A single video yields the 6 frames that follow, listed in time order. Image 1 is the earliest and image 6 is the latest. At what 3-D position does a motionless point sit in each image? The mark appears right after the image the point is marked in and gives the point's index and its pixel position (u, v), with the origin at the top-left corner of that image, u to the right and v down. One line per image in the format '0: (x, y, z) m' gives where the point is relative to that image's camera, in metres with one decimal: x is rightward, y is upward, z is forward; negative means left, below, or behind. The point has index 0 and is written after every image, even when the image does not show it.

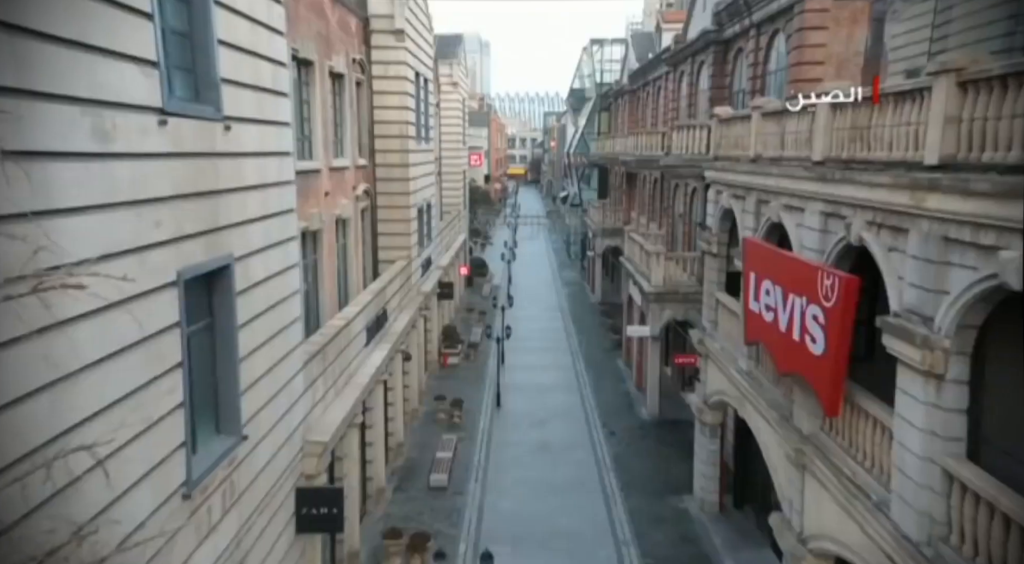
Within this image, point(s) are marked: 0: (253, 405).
0: (-2.9, -1.4, +9.0) m
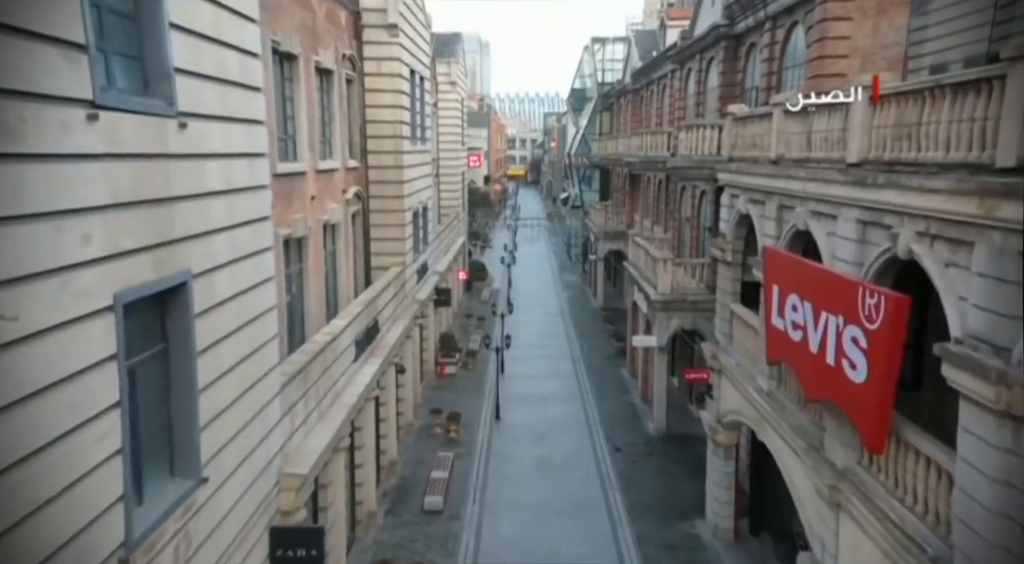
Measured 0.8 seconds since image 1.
0: (-2.9, -1.6, +7.9) m
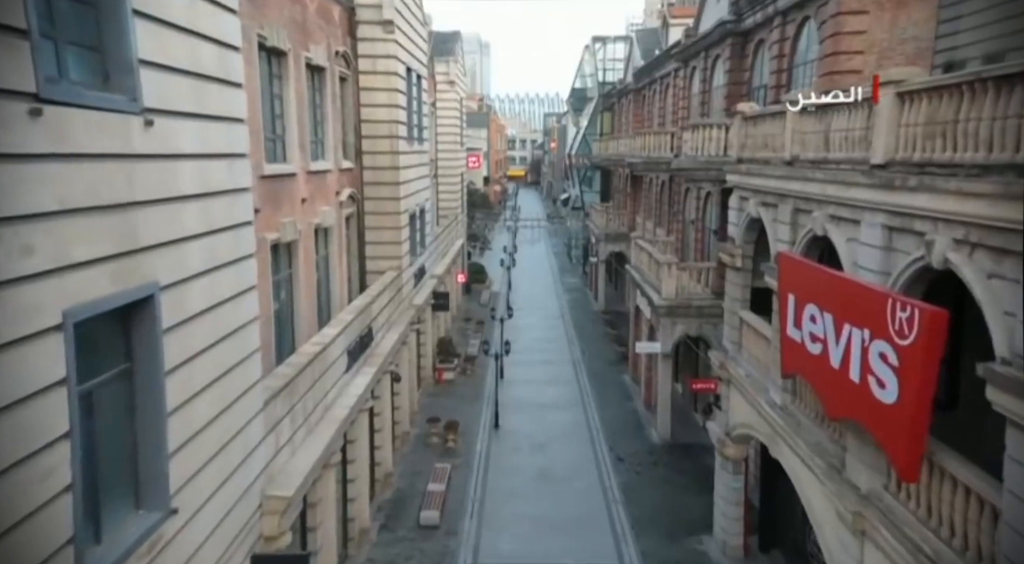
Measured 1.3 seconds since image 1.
0: (-2.9, -1.7, +7.3) m
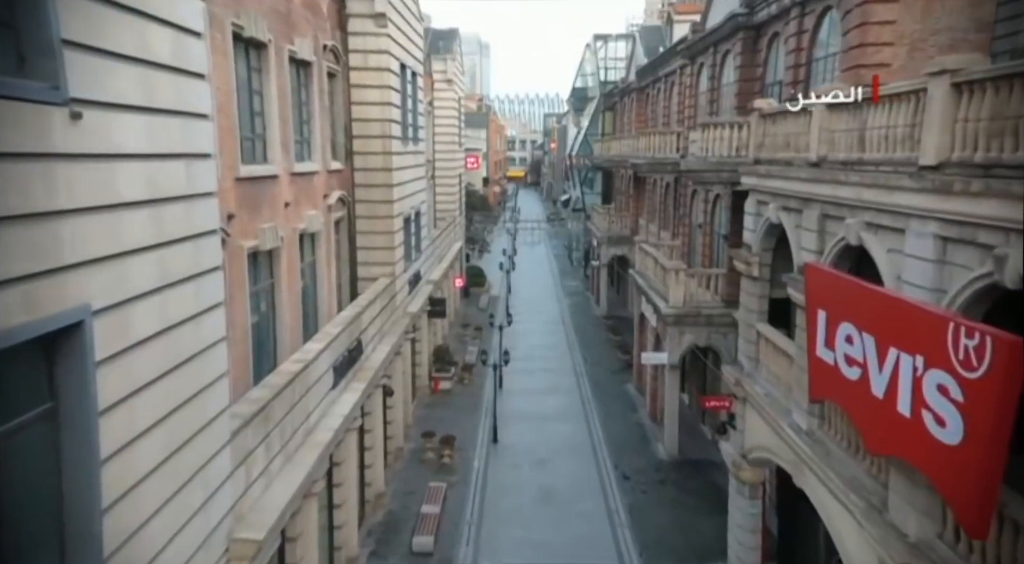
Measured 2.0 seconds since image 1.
0: (-2.9, -1.8, +6.2) m
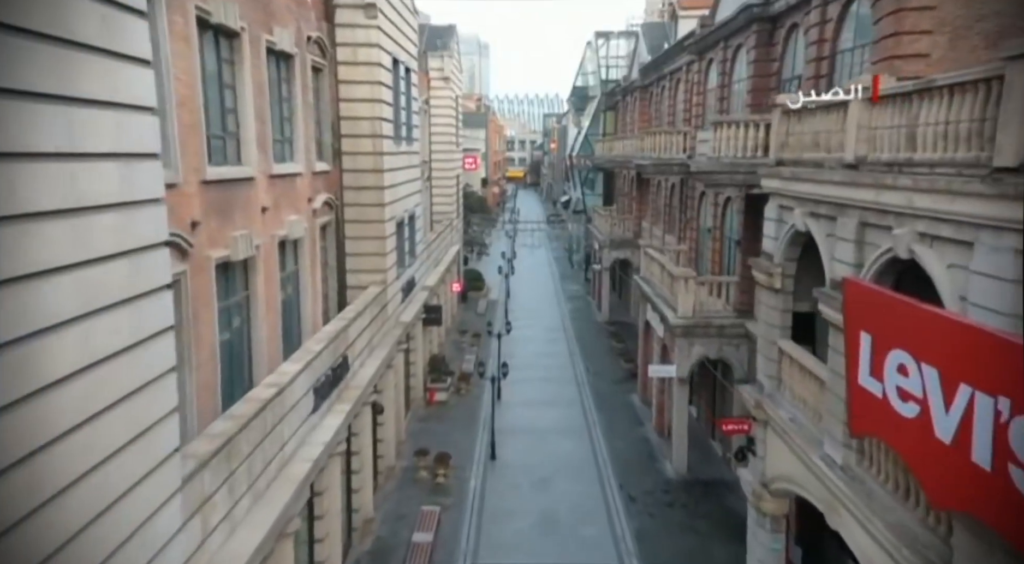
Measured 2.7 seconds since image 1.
0: (-3.0, -2.0, +5.0) m
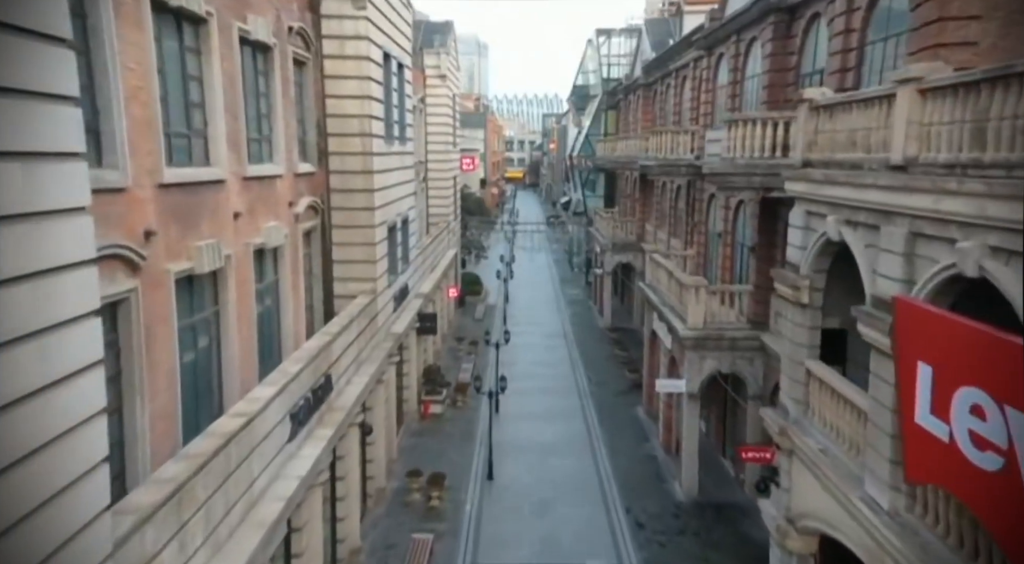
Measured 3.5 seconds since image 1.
0: (-3.0, -2.2, +3.8) m
